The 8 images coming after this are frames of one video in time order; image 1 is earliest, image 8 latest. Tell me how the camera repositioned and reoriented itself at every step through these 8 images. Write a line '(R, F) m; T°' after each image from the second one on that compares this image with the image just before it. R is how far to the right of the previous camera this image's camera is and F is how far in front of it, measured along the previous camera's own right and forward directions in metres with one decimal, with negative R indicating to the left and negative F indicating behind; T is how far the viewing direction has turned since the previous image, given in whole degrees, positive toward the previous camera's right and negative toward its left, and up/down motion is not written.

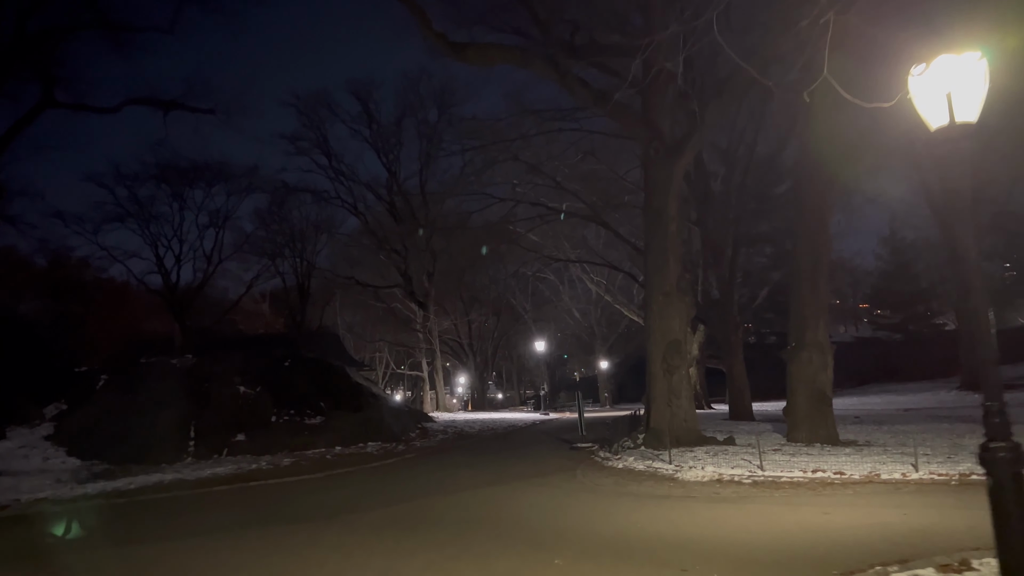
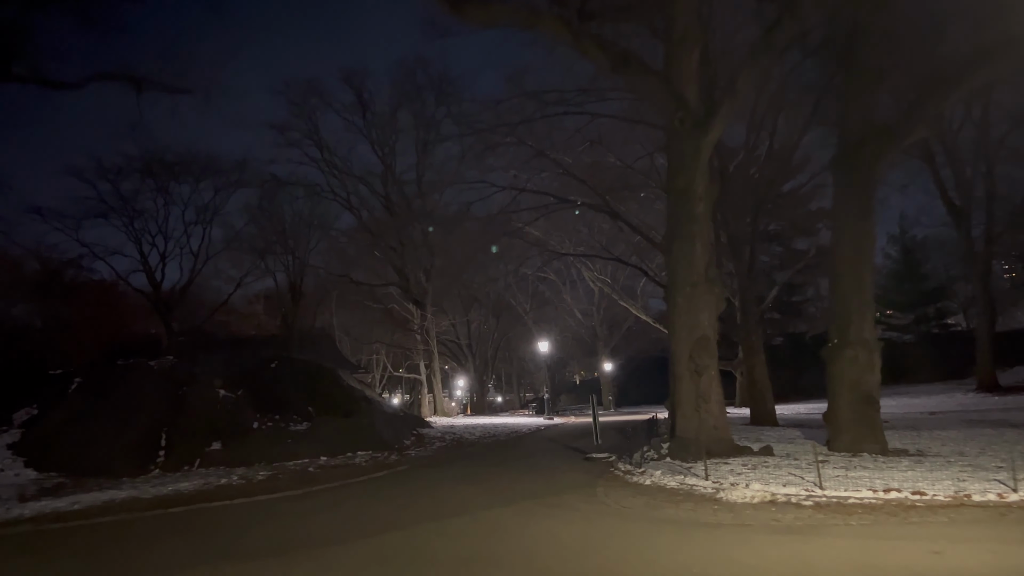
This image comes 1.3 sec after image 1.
(-0.1, +1.9) m; 0°
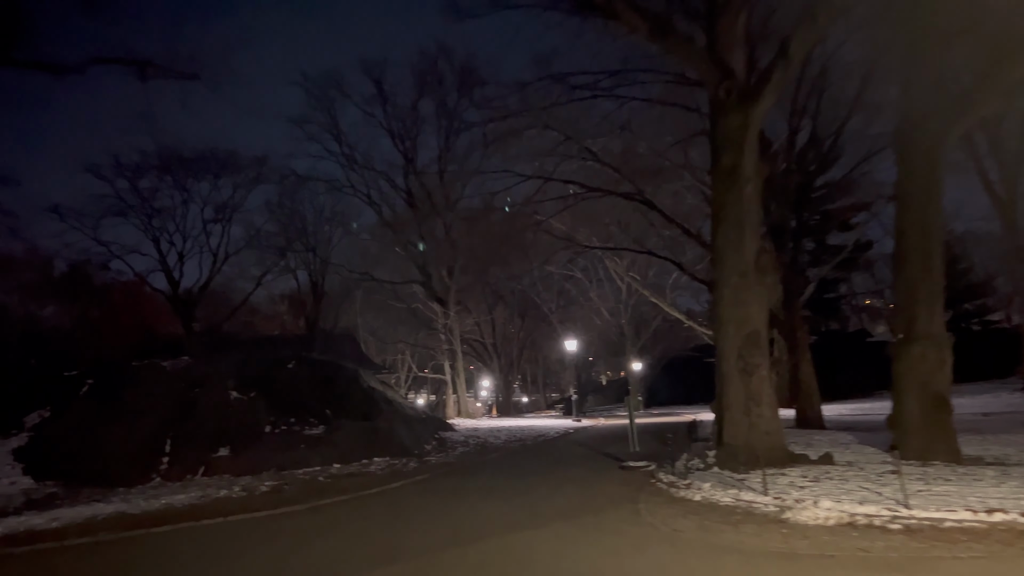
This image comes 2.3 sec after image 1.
(0.0, +1.4) m; -2°
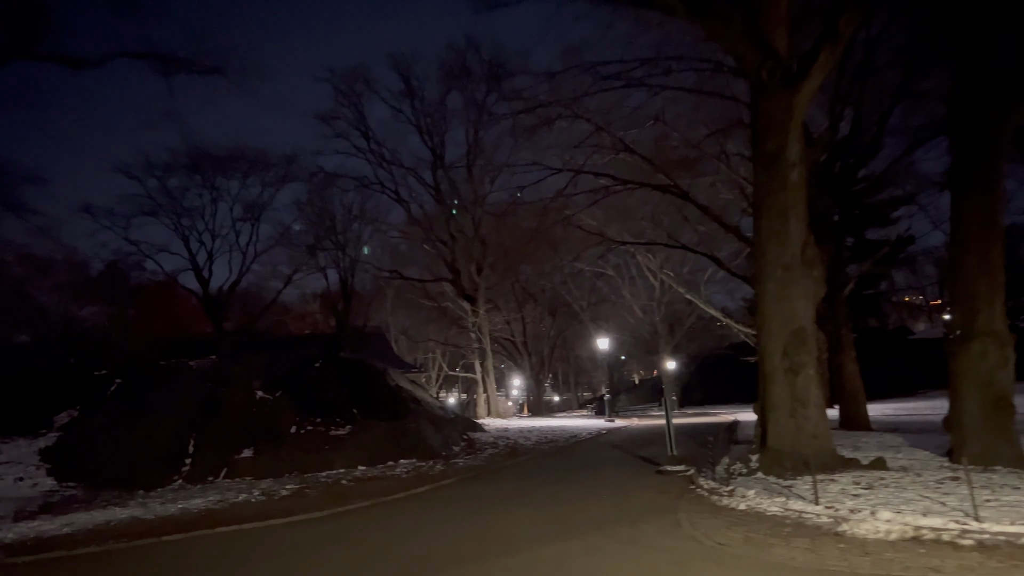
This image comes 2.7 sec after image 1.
(0.0, +0.6) m; -2°
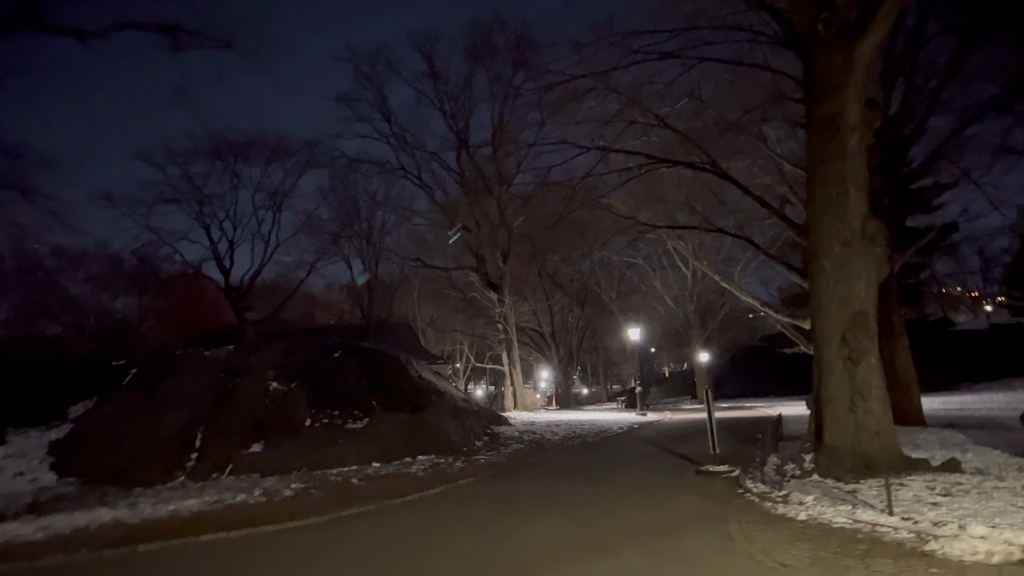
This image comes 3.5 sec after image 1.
(+0.1, +1.2) m; -2°
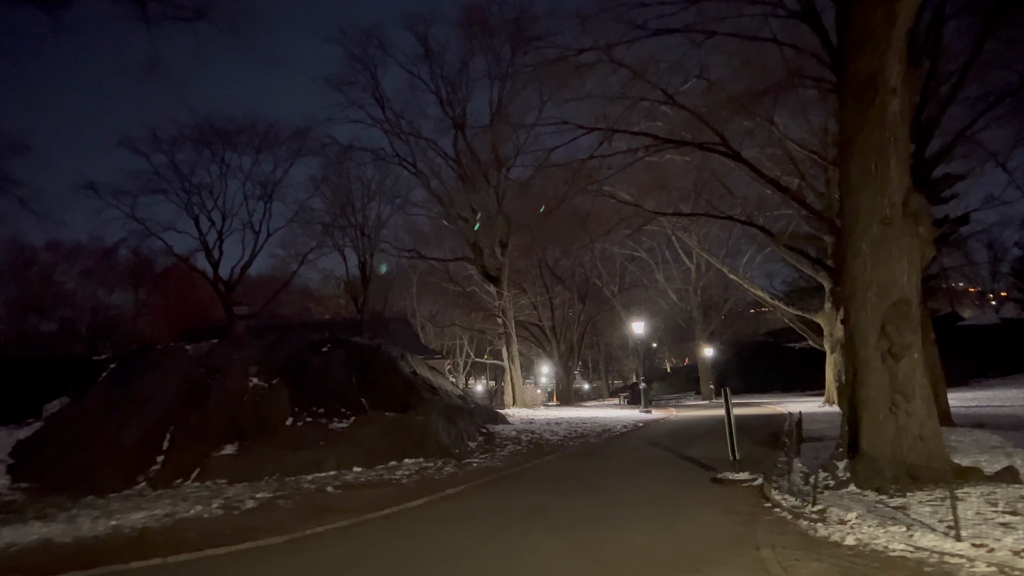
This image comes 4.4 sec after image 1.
(+0.1, +1.3) m; 0°
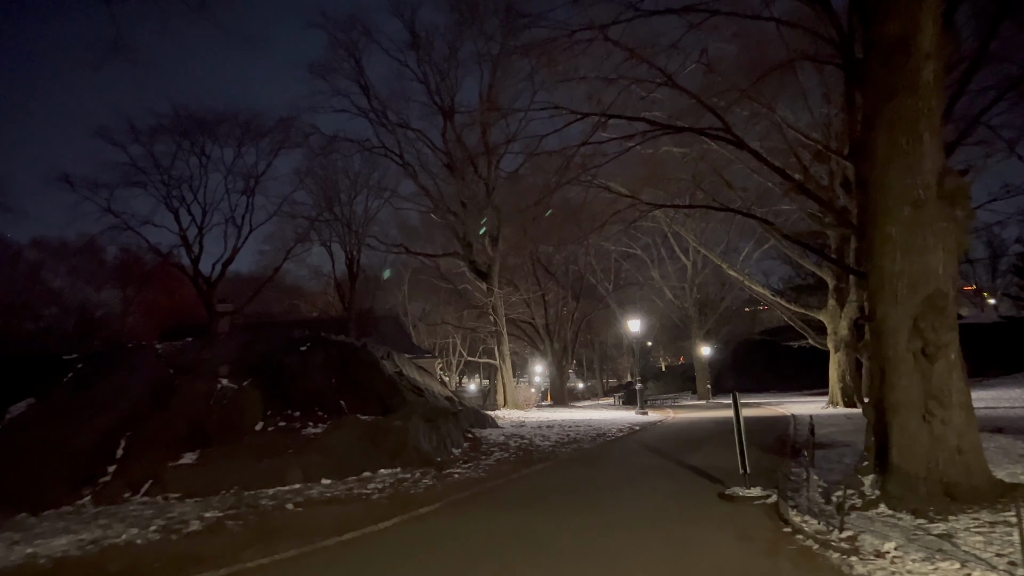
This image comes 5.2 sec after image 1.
(+0.1, +1.2) m; 0°
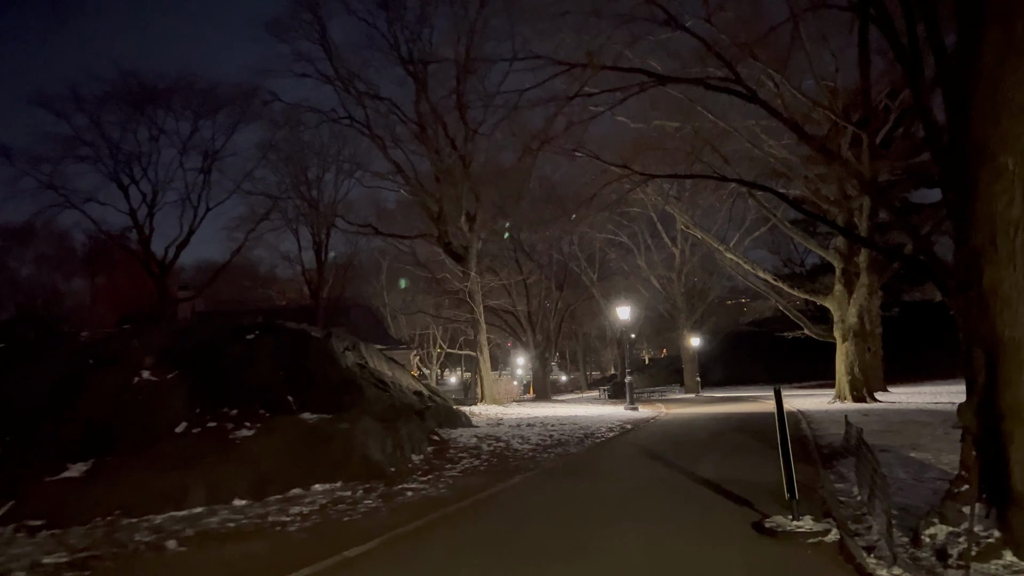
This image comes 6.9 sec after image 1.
(+0.2, +2.5) m; +1°
